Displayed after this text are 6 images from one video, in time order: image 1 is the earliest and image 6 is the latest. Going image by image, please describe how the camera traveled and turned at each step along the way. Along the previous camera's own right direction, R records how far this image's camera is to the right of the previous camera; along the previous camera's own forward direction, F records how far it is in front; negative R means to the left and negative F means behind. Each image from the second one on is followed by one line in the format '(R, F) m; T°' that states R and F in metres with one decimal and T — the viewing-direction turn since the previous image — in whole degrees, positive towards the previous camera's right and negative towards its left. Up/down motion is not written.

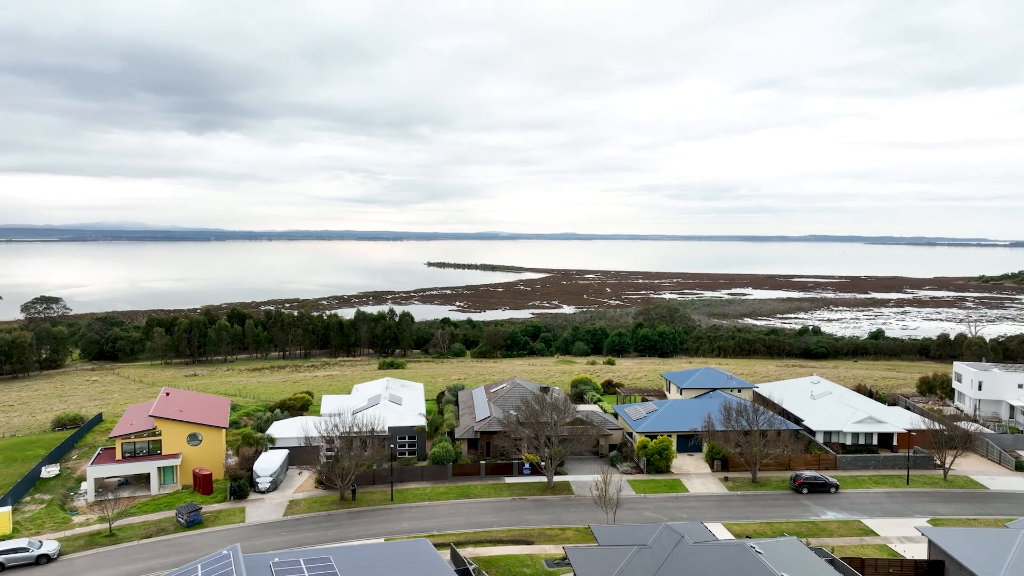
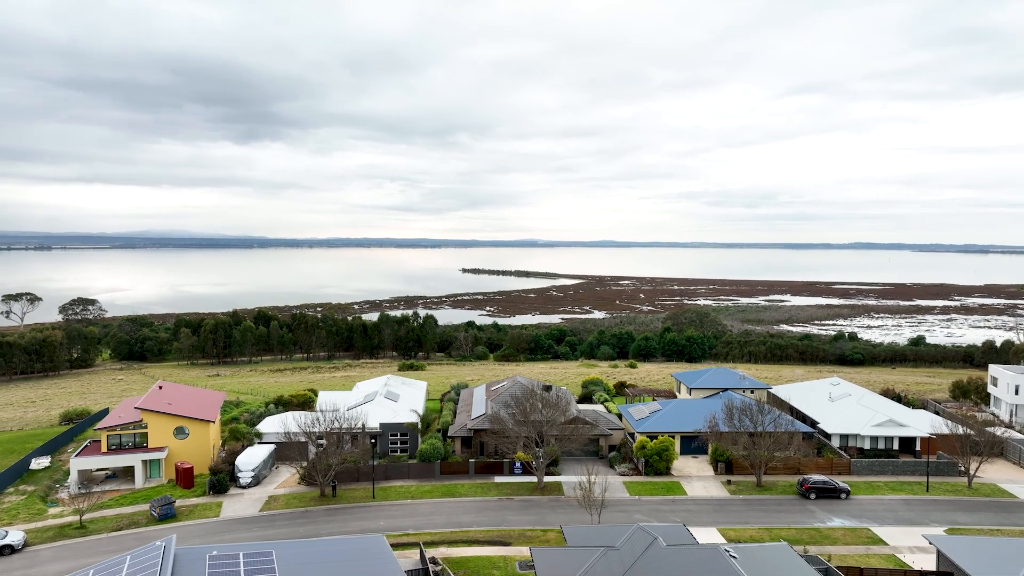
(+2.1, +1.4) m; -3°
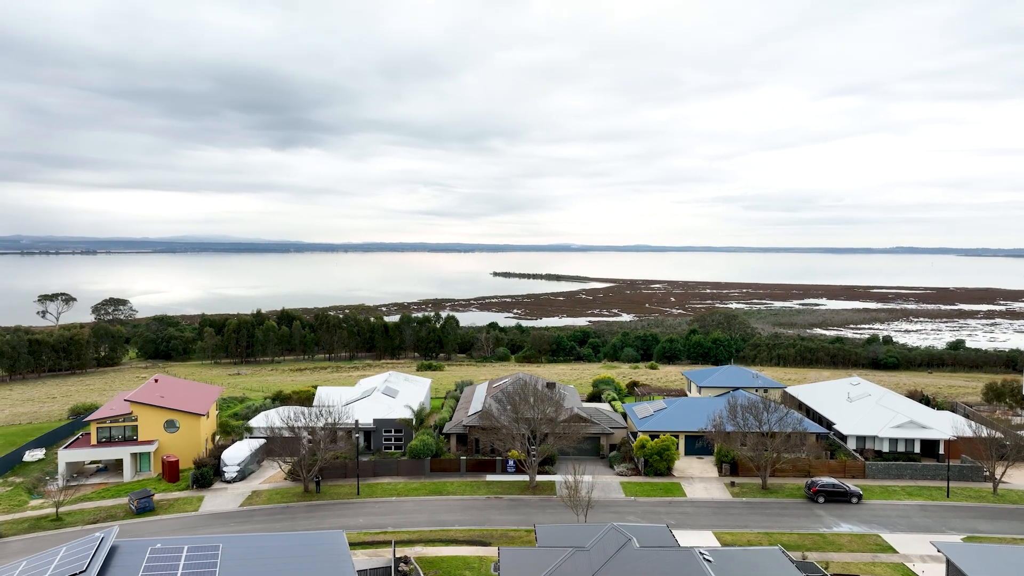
(+1.8, +1.3) m; -3°
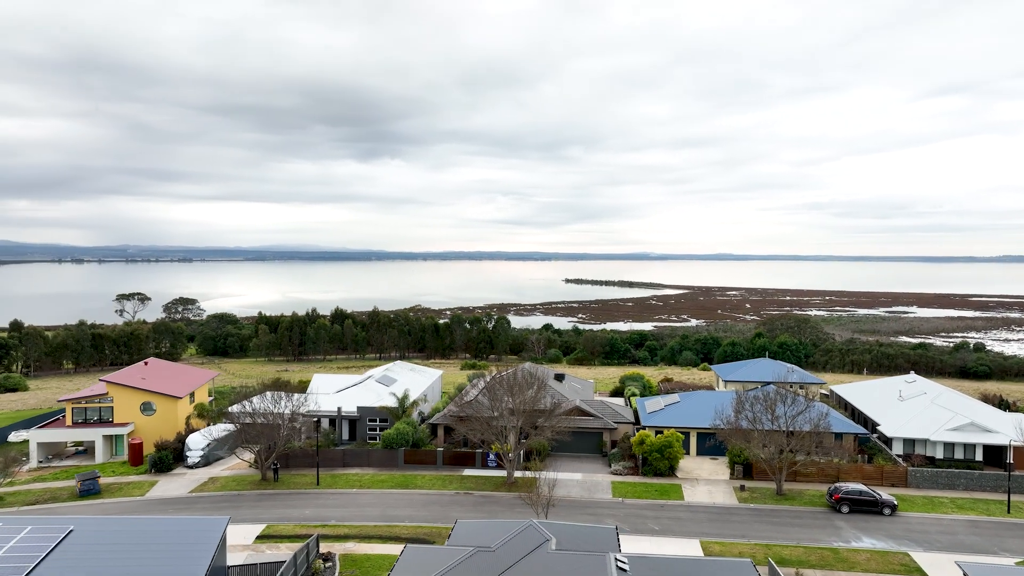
(+3.8, +3.4) m; -6°
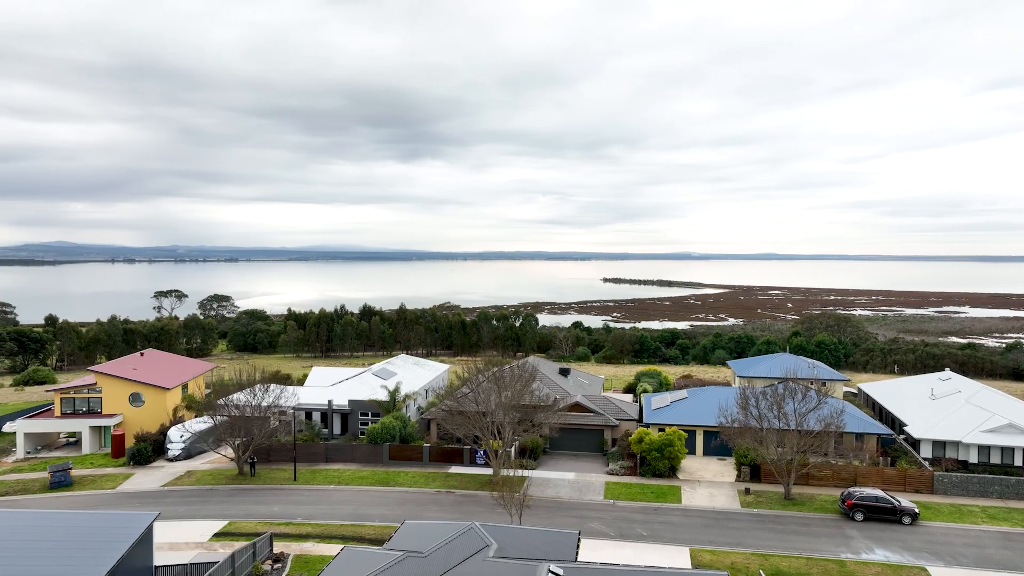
(+1.9, +1.8) m; -3°
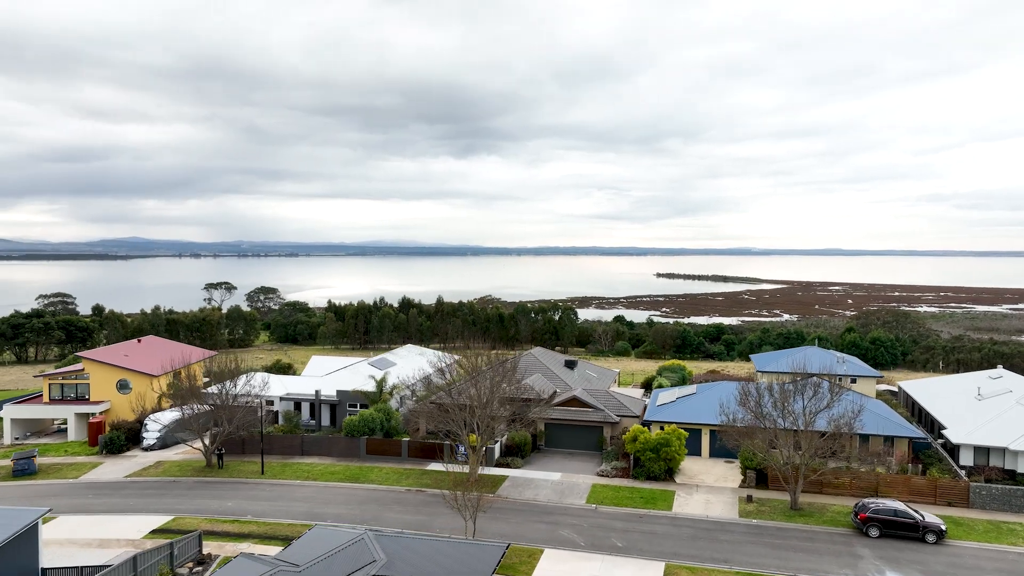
(+2.5, +2.2) m; -4°
